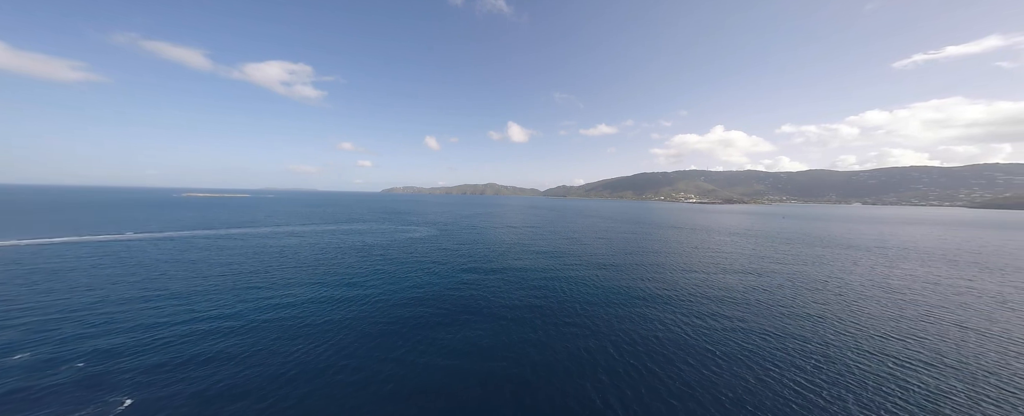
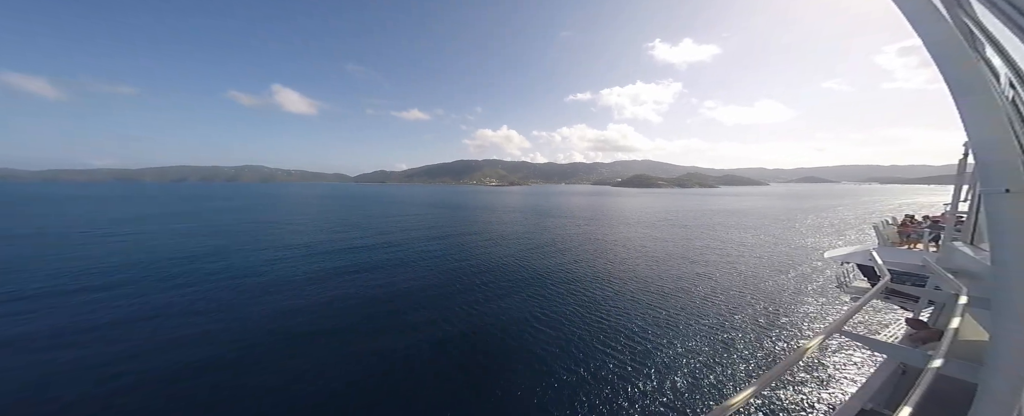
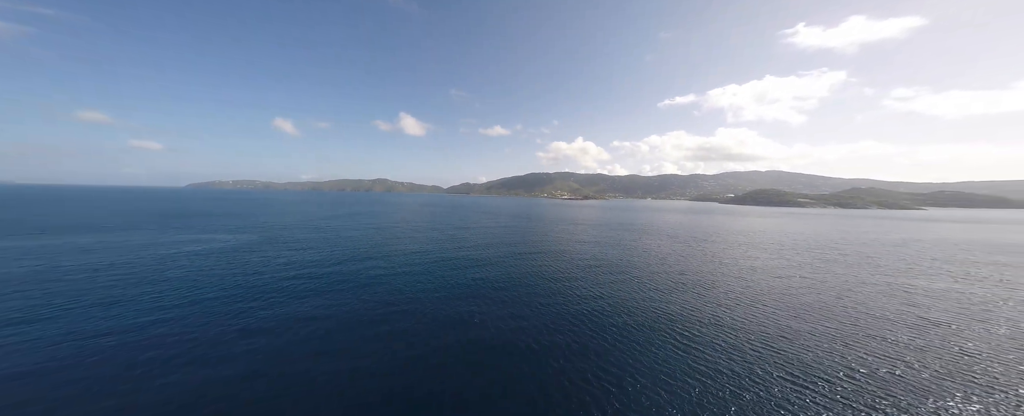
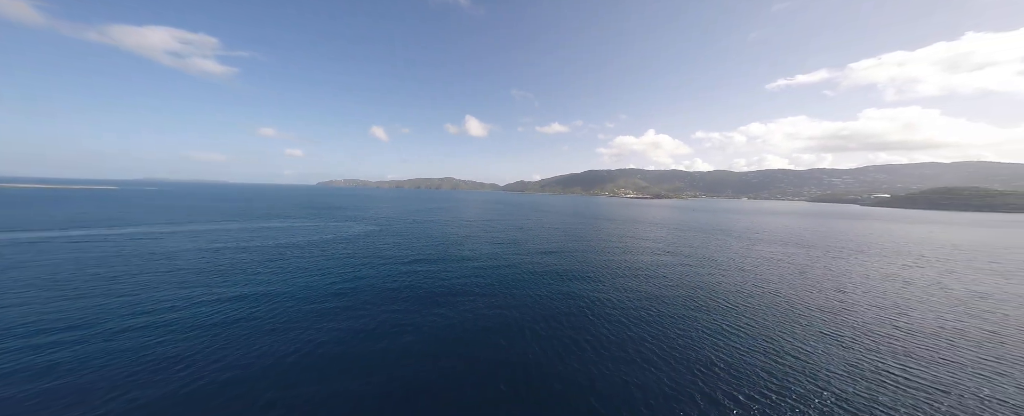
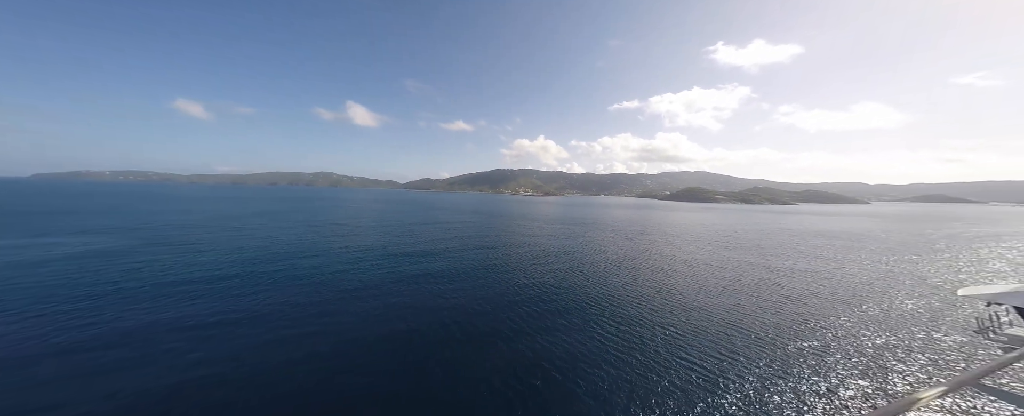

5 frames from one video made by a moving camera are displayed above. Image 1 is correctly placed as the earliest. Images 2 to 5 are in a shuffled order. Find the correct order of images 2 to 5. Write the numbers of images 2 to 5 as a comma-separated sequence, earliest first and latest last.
4, 3, 5, 2
